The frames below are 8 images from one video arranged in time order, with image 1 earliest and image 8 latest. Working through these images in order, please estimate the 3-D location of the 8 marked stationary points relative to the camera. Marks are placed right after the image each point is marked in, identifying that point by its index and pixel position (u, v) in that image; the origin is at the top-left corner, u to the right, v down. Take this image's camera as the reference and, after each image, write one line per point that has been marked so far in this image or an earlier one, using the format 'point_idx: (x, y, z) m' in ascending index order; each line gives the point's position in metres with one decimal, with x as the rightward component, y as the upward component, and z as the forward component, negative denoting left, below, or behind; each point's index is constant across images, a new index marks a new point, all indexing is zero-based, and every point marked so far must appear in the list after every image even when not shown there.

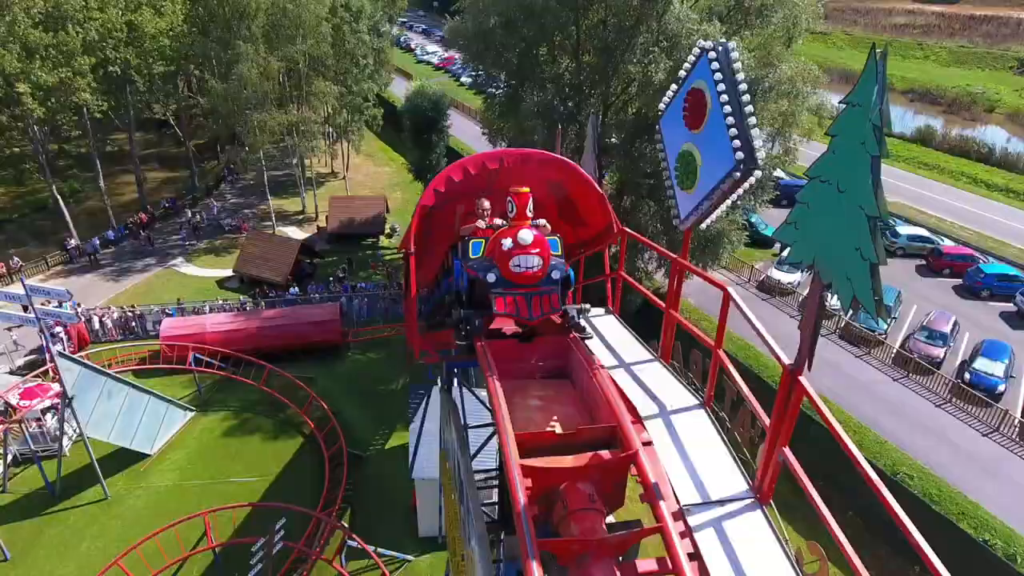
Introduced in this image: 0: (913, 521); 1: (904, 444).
0: (+9.4, -5.4, +15.3) m
1: (+10.6, -4.1, +17.7) m
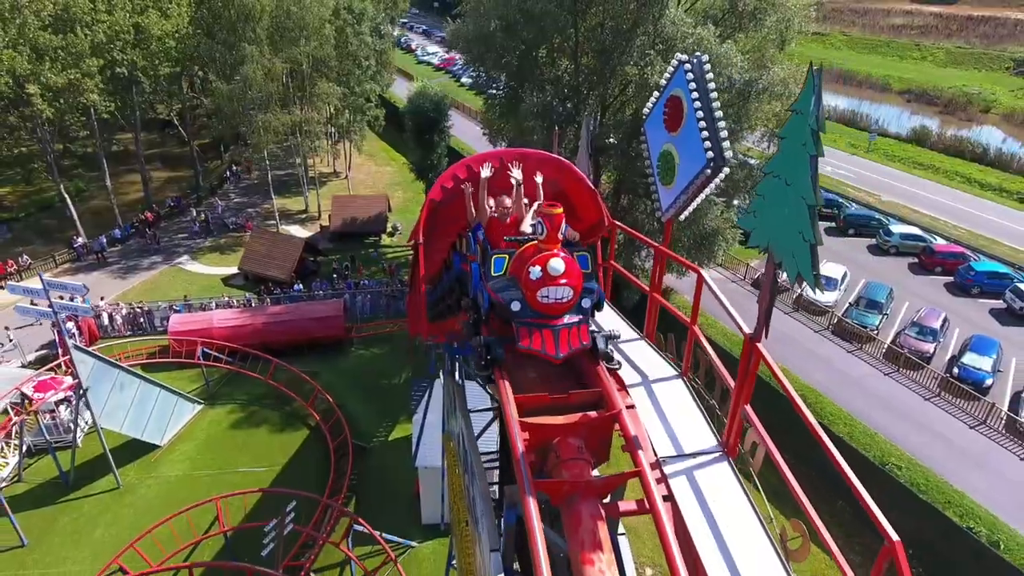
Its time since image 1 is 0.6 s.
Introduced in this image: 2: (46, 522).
0: (+9.4, -5.3, +15.8) m
1: (+10.6, -4.0, +18.2) m
2: (-10.9, -5.4, +15.2) m
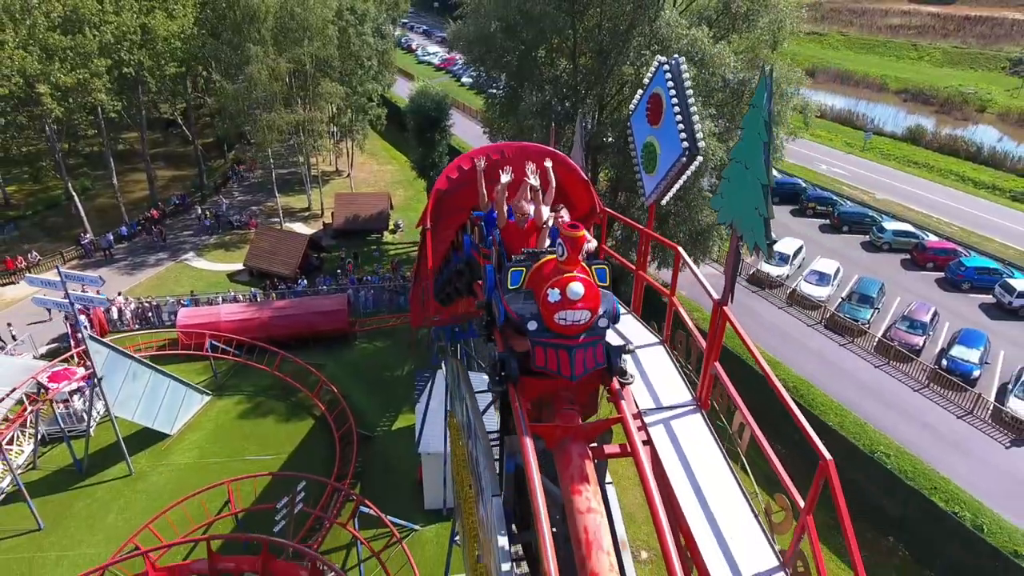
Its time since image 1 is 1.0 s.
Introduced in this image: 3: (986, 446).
0: (+9.4, -5.1, +16.4) m
1: (+10.6, -3.8, +18.8) m
2: (-10.9, -5.2, +15.8) m
3: (+12.9, -4.3, +17.9) m
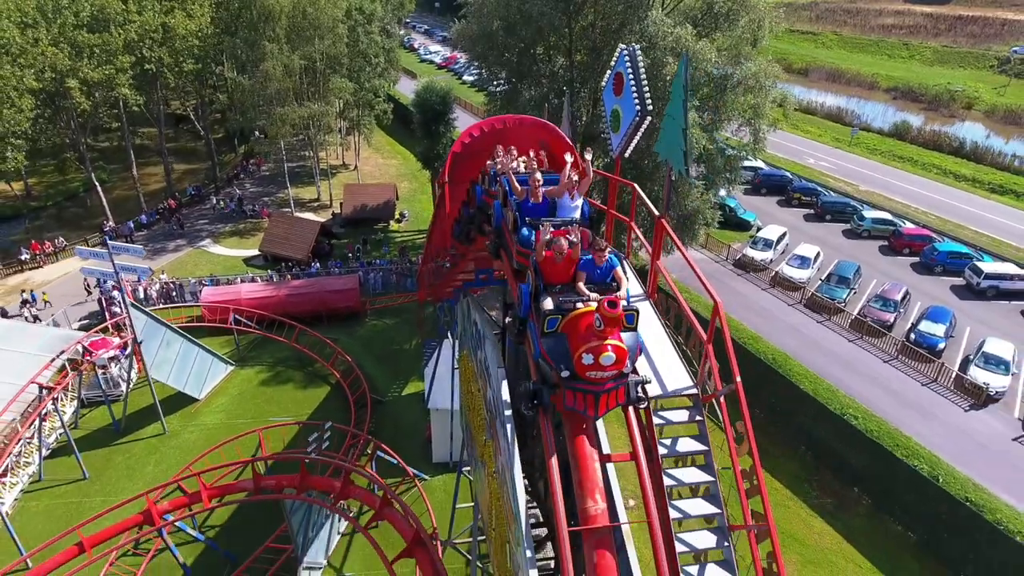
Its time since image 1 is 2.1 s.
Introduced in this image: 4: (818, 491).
0: (+9.4, -4.4, +18.0) m
1: (+10.6, -3.2, +20.4) m
2: (-10.9, -4.5, +17.4) m
3: (+12.9, -3.6, +19.6) m
4: (+8.3, -5.5, +17.9) m
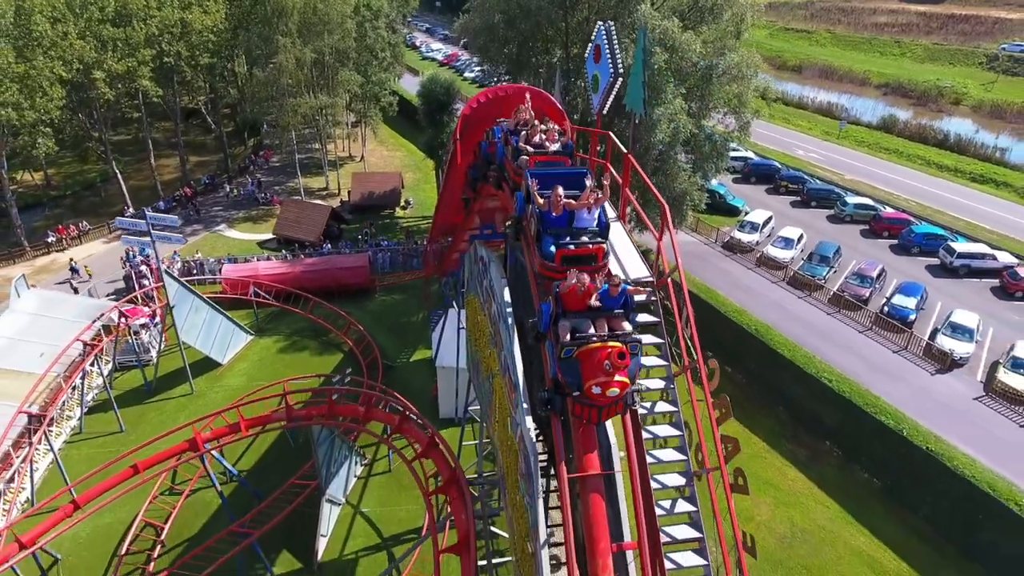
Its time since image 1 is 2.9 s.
0: (+9.4, -3.5, +19.6) m
1: (+10.6, -2.3, +22.0) m
2: (-10.9, -3.7, +19.0) m
3: (+12.9, -2.7, +21.2) m
4: (+8.3, -4.6, +19.5) m
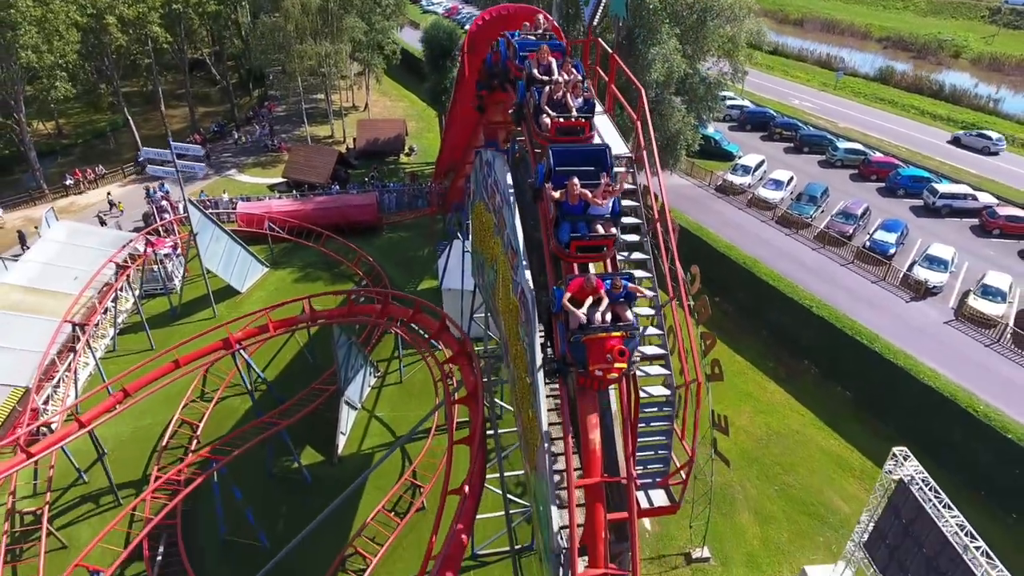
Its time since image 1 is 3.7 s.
0: (+9.4, -1.3, +21.0) m
1: (+10.6, 0.0, +23.3) m
2: (-10.8, -1.5, +20.5) m
3: (+13.0, -0.4, +22.5) m
4: (+8.4, -2.4, +21.0) m
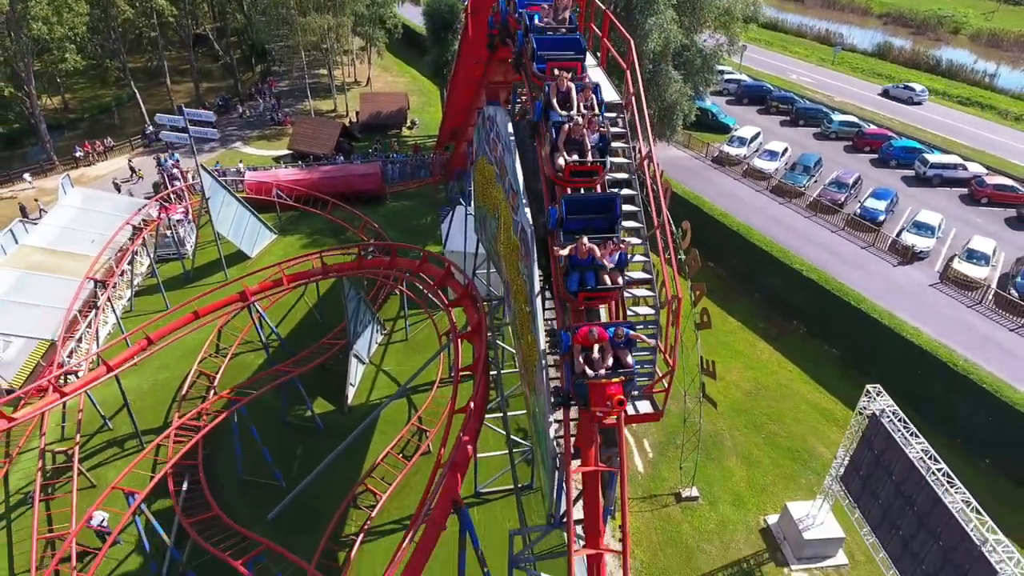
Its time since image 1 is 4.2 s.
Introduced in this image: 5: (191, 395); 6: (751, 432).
0: (+9.4, -0.1, +21.8) m
1: (+10.6, +1.3, +24.1) m
2: (-10.8, -0.3, +21.3) m
3: (+13.0, +0.8, +23.3) m
4: (+8.4, -1.2, +21.8) m
5: (-8.2, -2.7, +16.8) m
6: (+6.3, -3.8, +17.2) m
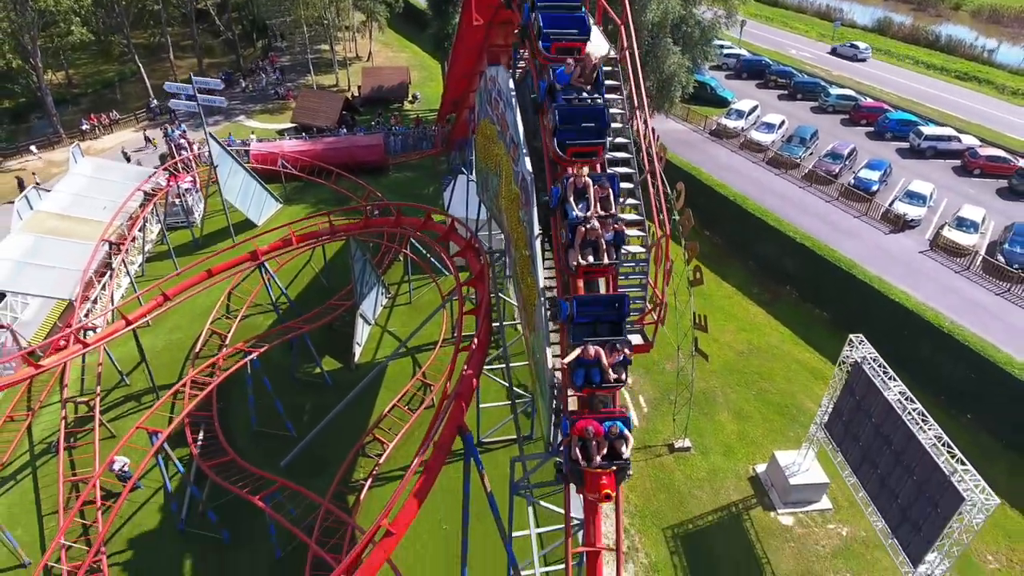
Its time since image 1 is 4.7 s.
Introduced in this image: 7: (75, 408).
0: (+9.5, +1.0, +22.4) m
1: (+10.7, +2.5, +24.7) m
2: (-10.8, +0.8, +21.9) m
3: (+13.0, +2.0, +23.9) m
4: (+8.4, -0.1, +22.5) m
5: (-8.2, -1.7, +17.5) m
6: (+6.3, -2.8, +17.9) m
7: (-10.6, -2.9, +15.9) m
